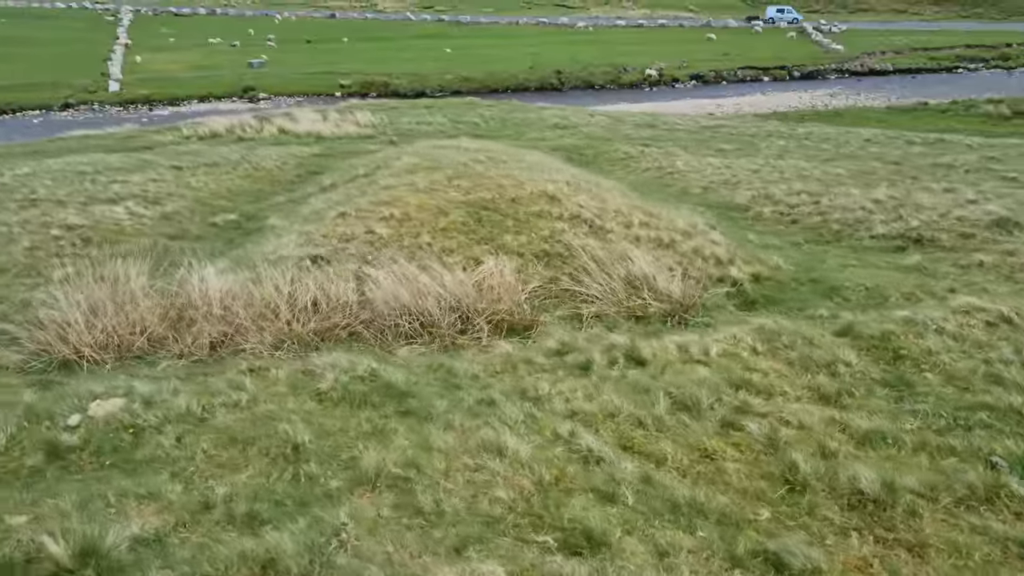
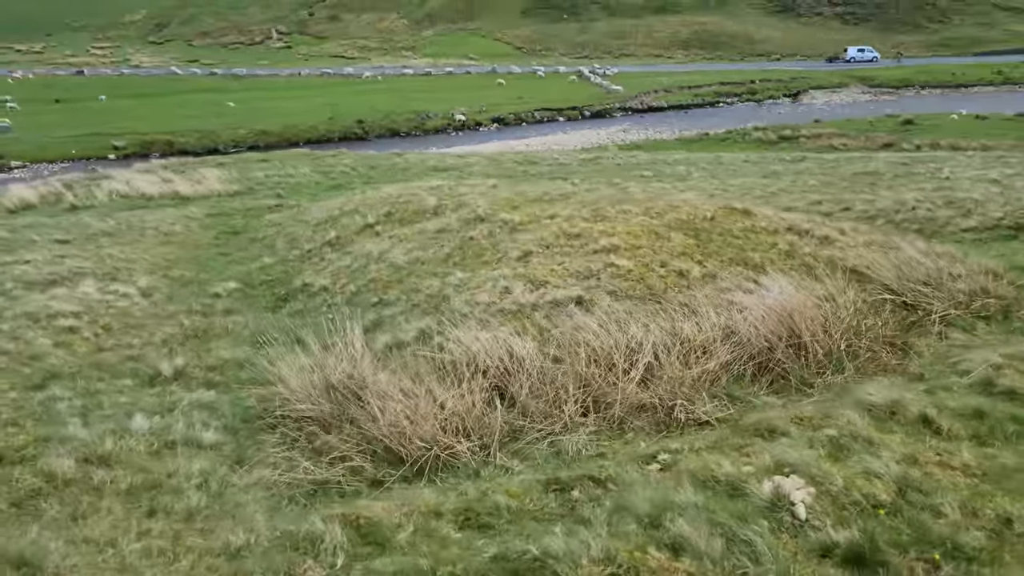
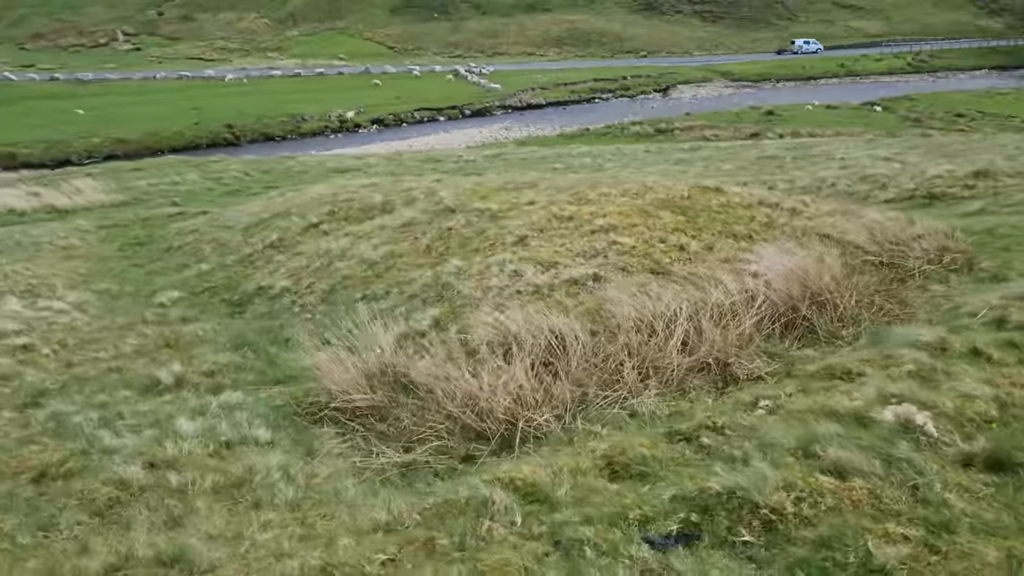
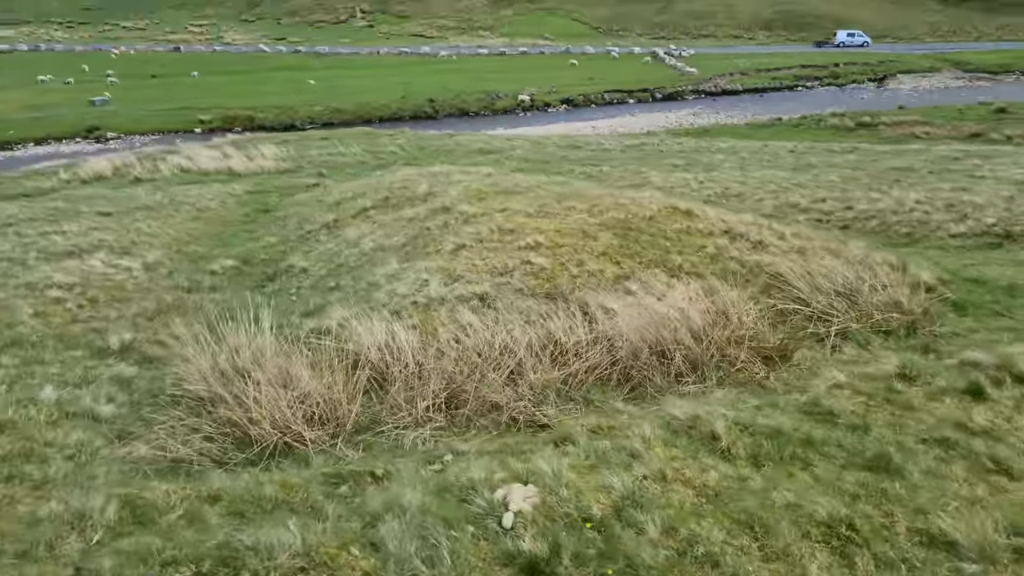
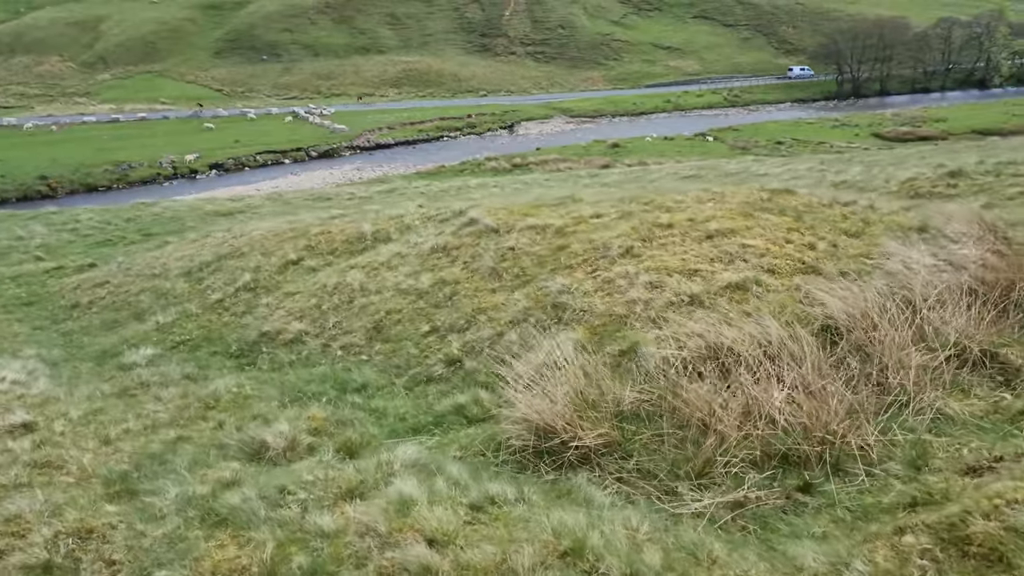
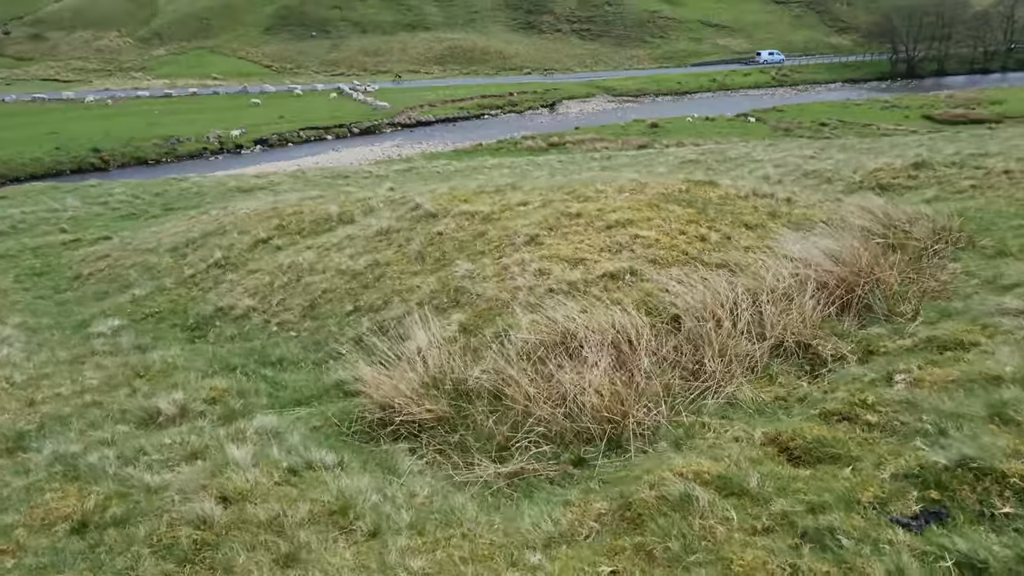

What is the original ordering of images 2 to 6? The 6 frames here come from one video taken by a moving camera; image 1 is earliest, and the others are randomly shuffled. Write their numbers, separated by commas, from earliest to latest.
4, 2, 3, 6, 5
